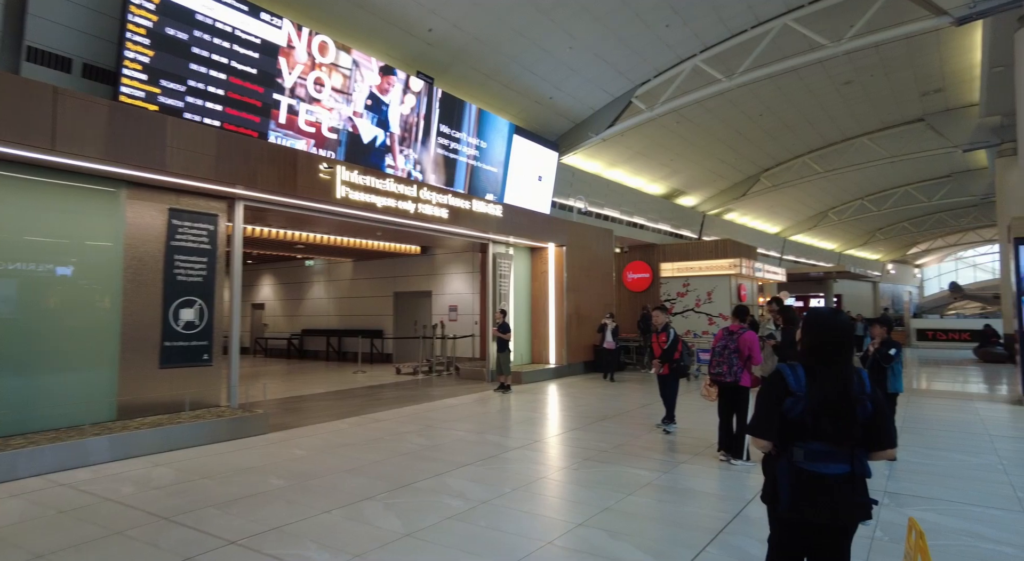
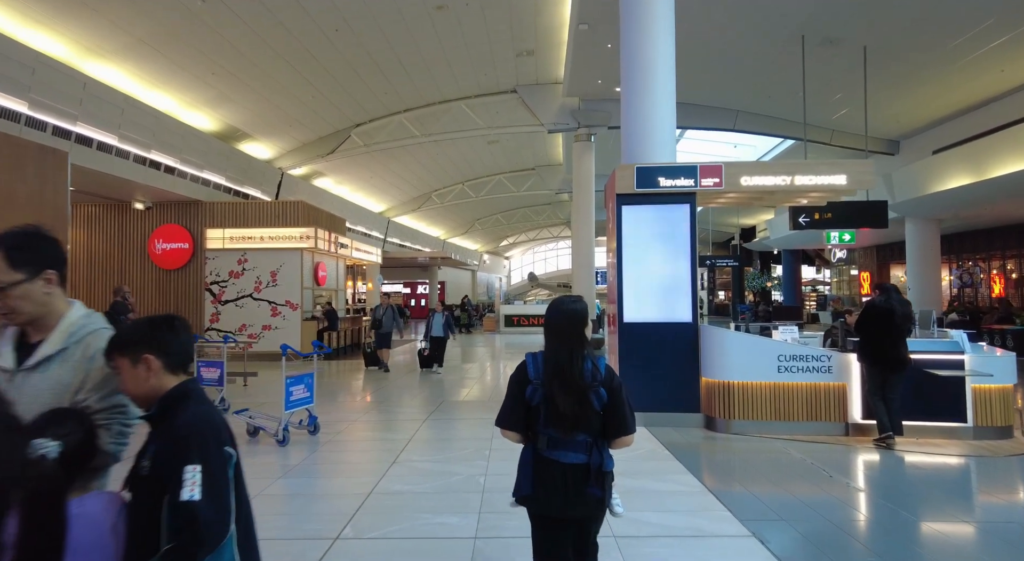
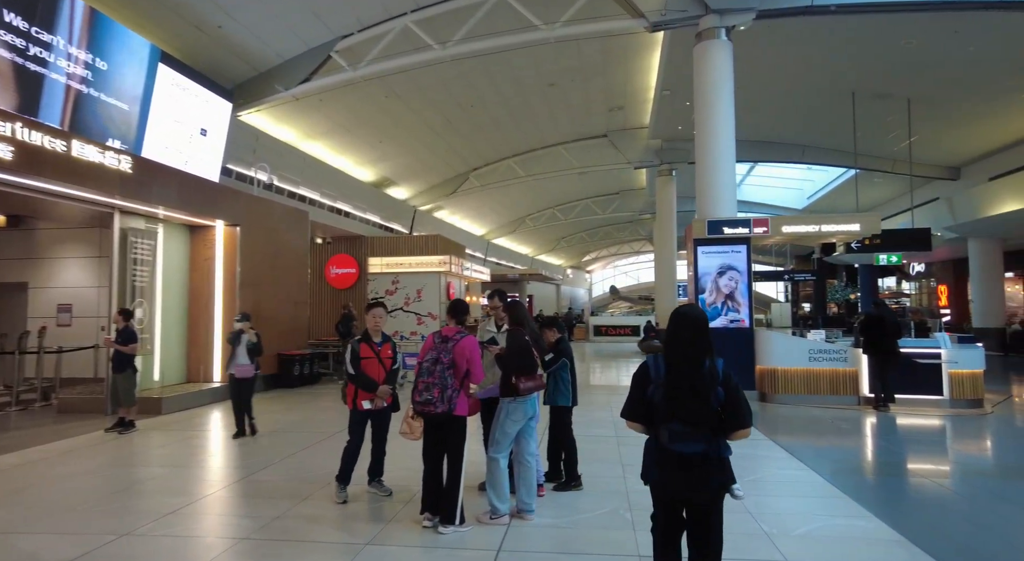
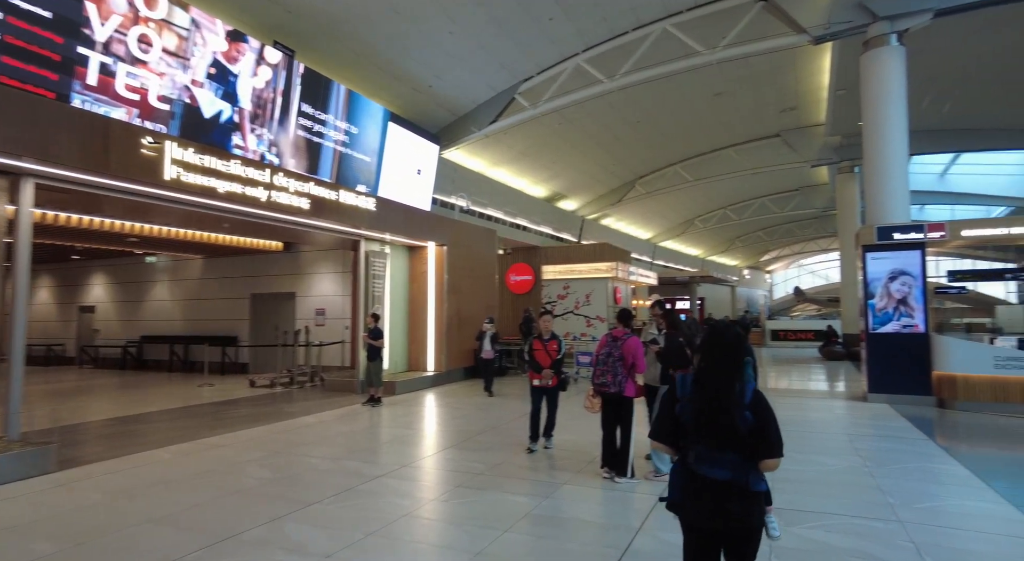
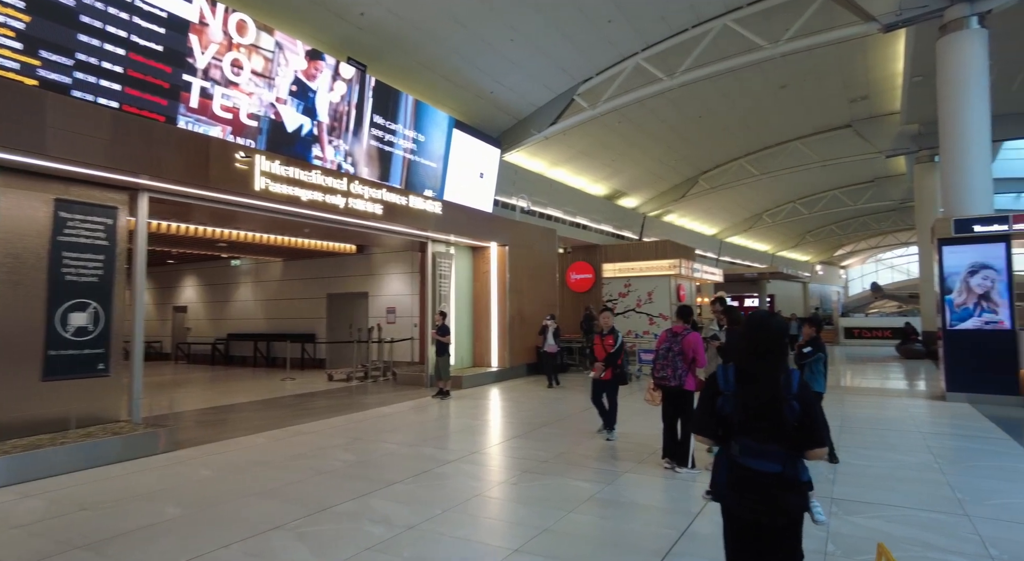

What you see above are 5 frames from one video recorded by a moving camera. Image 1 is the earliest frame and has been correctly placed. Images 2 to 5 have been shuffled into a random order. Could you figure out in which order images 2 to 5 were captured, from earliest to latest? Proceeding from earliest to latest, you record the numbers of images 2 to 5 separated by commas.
5, 4, 3, 2
